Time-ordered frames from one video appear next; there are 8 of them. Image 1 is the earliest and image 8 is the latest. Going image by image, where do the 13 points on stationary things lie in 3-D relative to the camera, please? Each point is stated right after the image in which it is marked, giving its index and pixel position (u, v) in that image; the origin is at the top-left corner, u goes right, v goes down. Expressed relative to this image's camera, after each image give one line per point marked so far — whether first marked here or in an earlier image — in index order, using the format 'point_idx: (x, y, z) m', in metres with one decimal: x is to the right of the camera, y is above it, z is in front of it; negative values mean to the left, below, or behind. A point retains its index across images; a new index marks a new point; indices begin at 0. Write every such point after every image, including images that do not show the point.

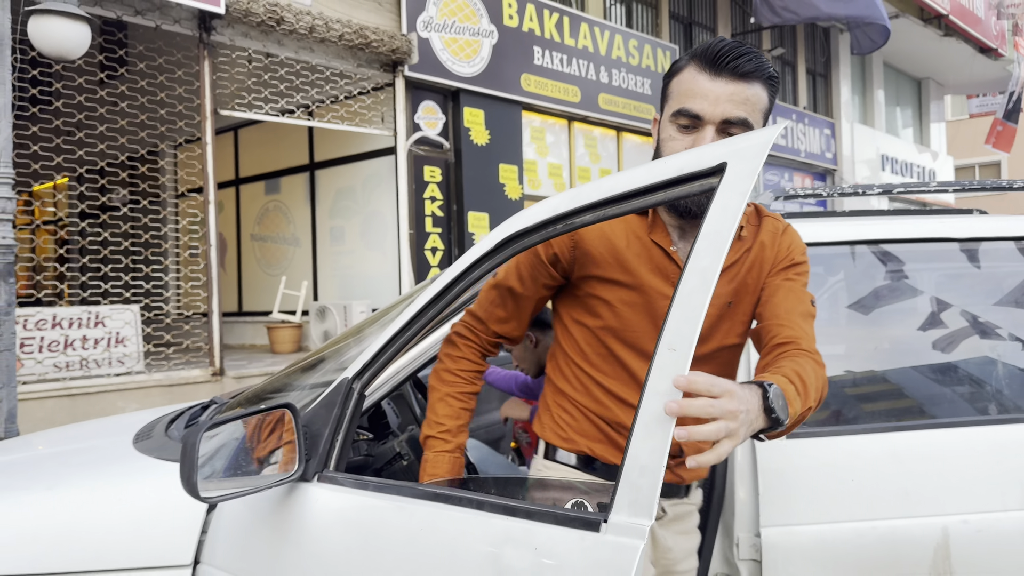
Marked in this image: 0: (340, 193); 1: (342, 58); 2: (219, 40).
0: (-2.1, +1.1, +10.1) m
1: (-1.7, +2.3, +8.5) m
2: (-2.6, +2.2, +7.6) m
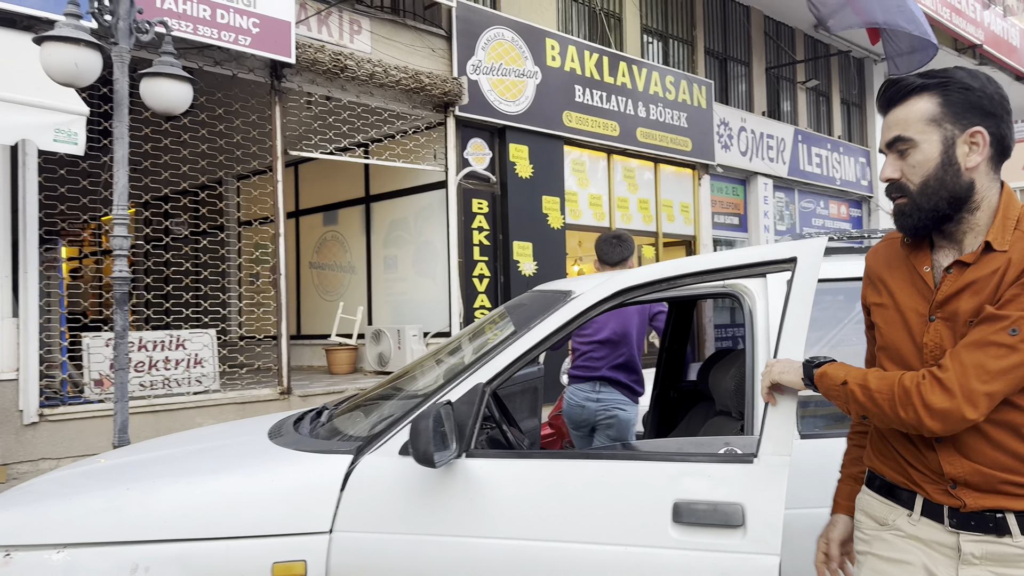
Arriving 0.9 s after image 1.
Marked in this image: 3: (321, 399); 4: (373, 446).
0: (-1.6, +0.8, +10.7) m
1: (-1.3, +2.1, +9.2) m
2: (-2.2, +2.0, +8.2) m
3: (-1.9, -1.1, +8.2) m
4: (-0.4, -0.4, +2.3) m
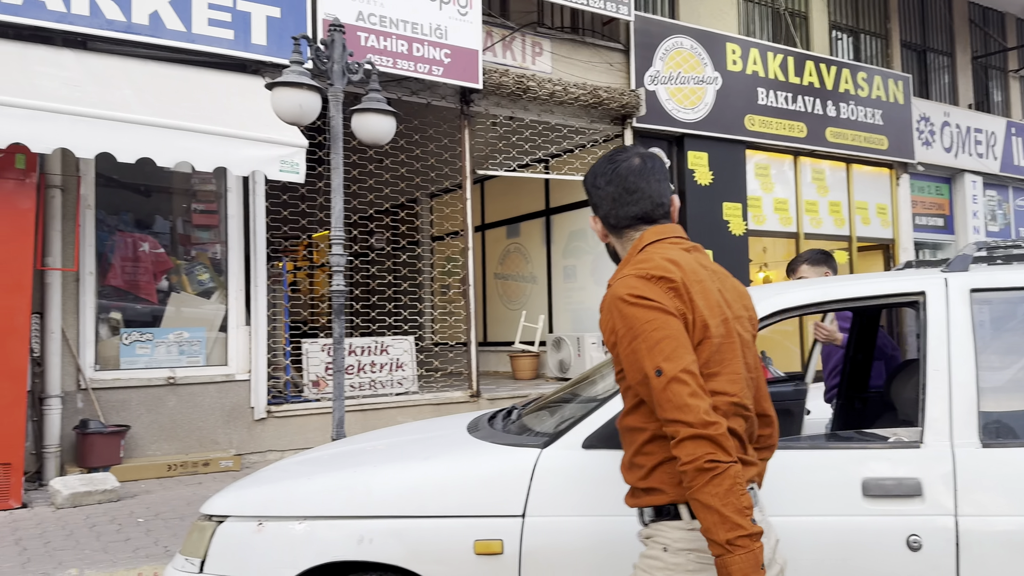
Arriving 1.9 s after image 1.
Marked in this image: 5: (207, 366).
0: (+0.8, +0.7, +11.0) m
1: (+0.7, +2.0, +9.5) m
2: (-0.4, +1.9, +8.8) m
3: (-0.1, -1.2, +8.7) m
4: (+0.1, -0.5, +2.6) m
5: (-2.6, -0.7, +7.2) m
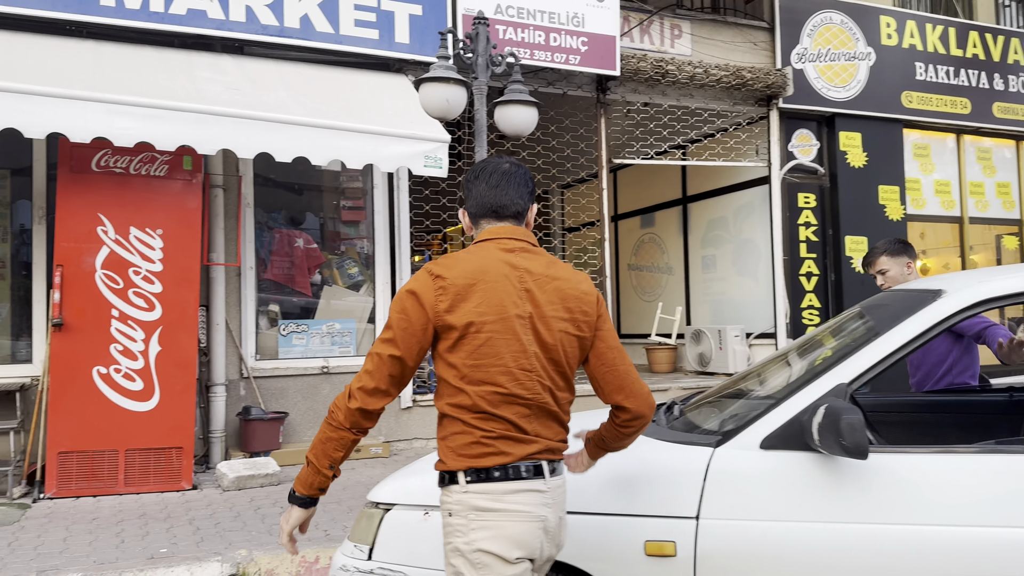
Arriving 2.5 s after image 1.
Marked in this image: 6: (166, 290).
0: (+2.6, +0.8, +10.7) m
1: (+2.3, +2.1, +9.2) m
2: (+1.1, +2.0, +8.6) m
3: (+1.4, -1.1, +8.5) m
4: (+0.6, -0.4, +2.5) m
5: (-1.4, -0.6, +7.5) m
6: (-2.5, 0.0, +6.0) m
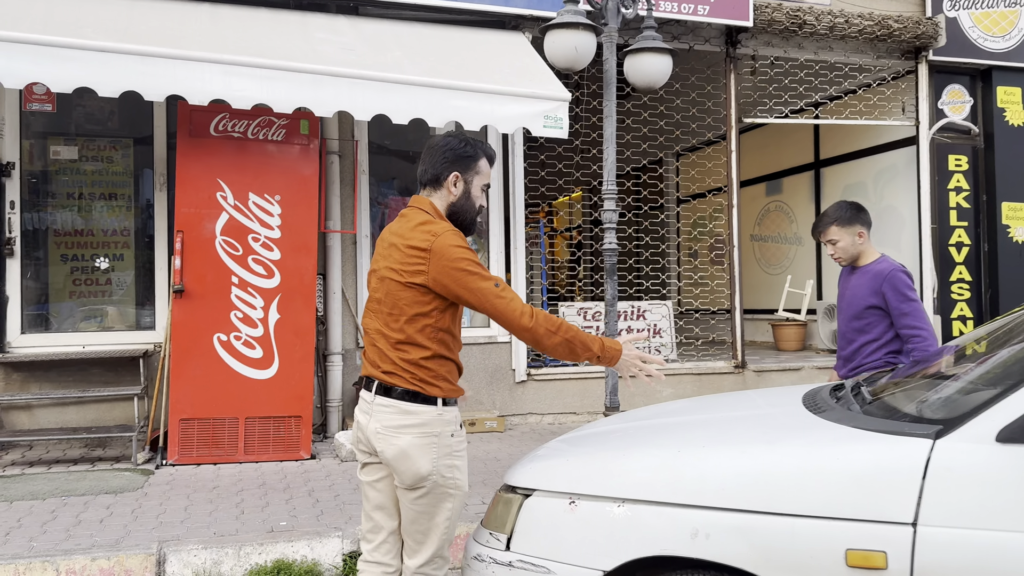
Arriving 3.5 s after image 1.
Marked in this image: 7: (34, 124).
0: (+4.0, +1.2, +9.9) m
1: (+3.5, +2.4, +8.4) m
2: (+2.2, +2.3, +8.0) m
3: (+2.5, -0.8, +8.0) m
4: (+1.1, -0.3, +2.0) m
5: (-0.3, -0.3, +7.2) m
6: (-1.6, +0.2, +5.8) m
7: (-3.7, +1.3, +6.5) m
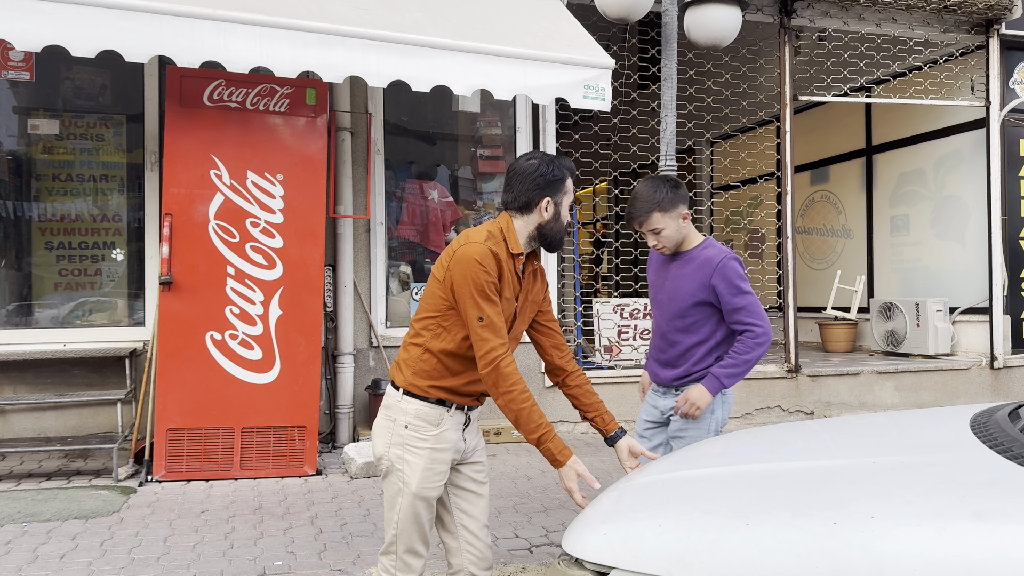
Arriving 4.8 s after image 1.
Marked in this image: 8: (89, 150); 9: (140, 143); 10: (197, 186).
0: (+4.3, +1.2, +9.1) m
1: (+3.8, +2.4, +7.6) m
2: (+2.5, +2.3, +7.2) m
3: (+2.8, -0.8, +7.2) m
4: (+1.2, -0.3, +1.3) m
5: (-0.1, -0.3, +6.5) m
6: (-1.4, +0.3, +5.2) m
7: (-3.5, +1.3, +5.9) m
8: (-3.1, +1.0, +6.0) m
9: (-2.7, +1.1, +6.1) m
10: (-1.9, +0.6, +5.0) m
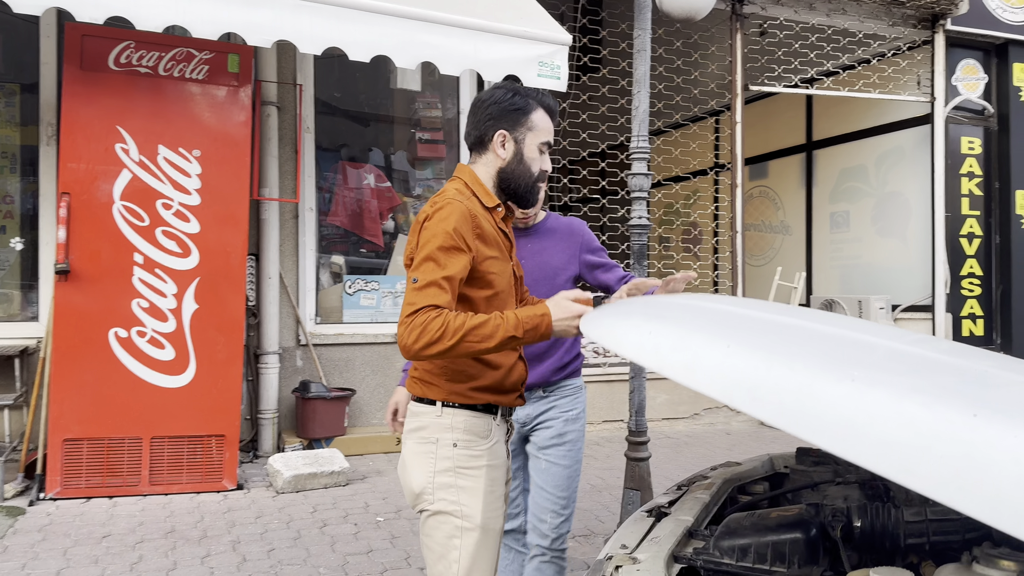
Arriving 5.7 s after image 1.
0: (+3.6, +1.2, +9.0) m
1: (+3.3, +2.4, +7.5) m
2: (+2.0, +2.3, +7.0) m
3: (+2.3, -0.8, +7.0) m
4: (+1.3, -0.3, +1.0) m
5: (-0.5, -0.2, +6.0) m
6: (-1.7, +0.3, +4.6) m
7: (-3.8, +1.4, +5.1) m
8: (-3.4, +1.1, +5.3) m
9: (-3.1, +1.1, +5.4) m
10: (-2.1, +0.7, +4.4) m
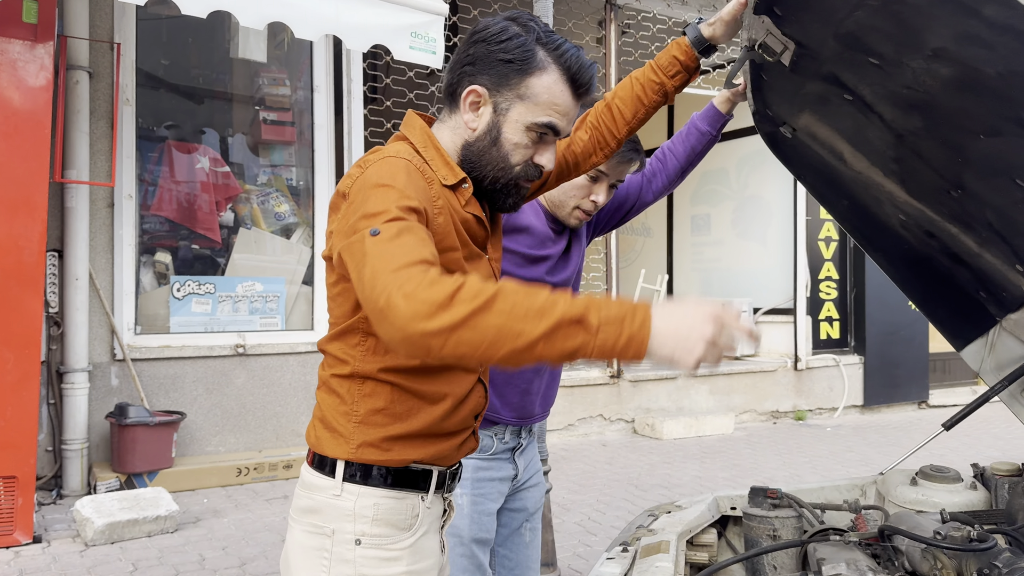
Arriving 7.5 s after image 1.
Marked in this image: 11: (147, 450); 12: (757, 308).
0: (+2.1, +1.2, +9.0) m
1: (+2.0, +2.4, +7.4) m
2: (+0.9, +2.3, +6.7) m
3: (+1.2, -0.8, +6.7) m
4: (+1.3, -0.3, +0.6) m
5: (-1.4, -0.3, +5.3) m
6: (-2.3, +0.3, +3.6) m
7: (-4.5, +1.4, +3.7) m
8: (-4.1, +1.0, +4.0) m
9: (-3.8, +1.1, +4.2) m
10: (-2.7, +0.6, +3.3) m
11: (-1.9, -0.8, +4.4) m
12: (+2.4, -0.2, +8.3) m
